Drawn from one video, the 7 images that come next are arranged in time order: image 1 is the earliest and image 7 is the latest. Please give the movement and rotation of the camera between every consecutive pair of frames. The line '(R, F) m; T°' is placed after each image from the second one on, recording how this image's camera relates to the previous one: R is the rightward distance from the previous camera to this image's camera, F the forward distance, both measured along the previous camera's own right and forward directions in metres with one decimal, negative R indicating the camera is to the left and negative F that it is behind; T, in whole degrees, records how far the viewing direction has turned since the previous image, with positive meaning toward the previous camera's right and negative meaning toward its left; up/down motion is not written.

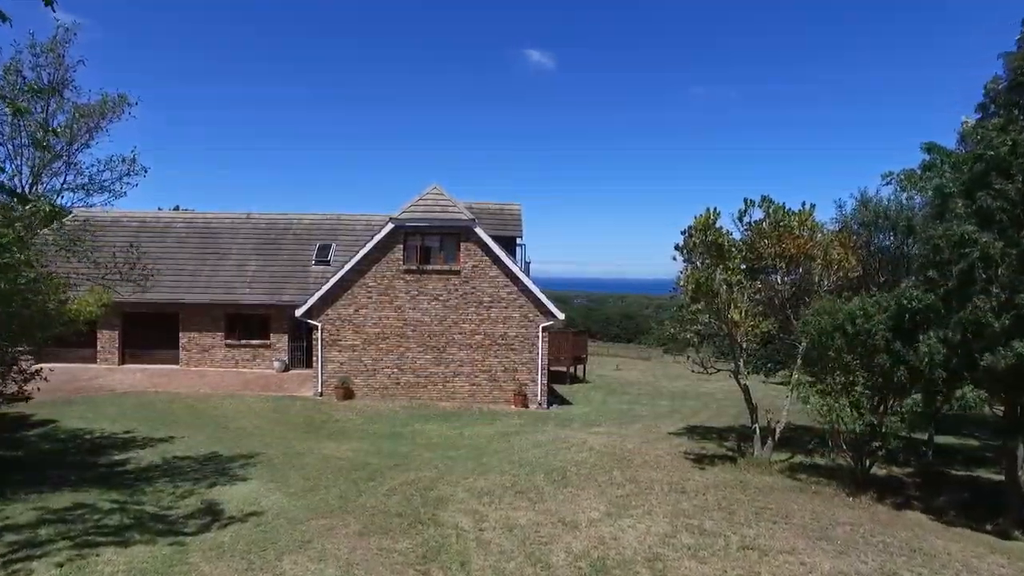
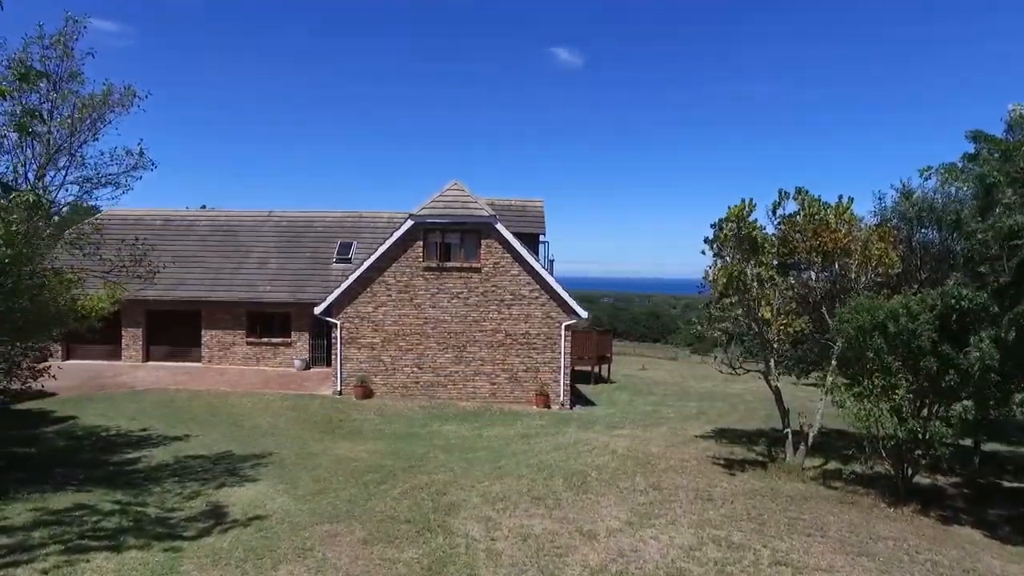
(+0.2, +0.5) m; -2°
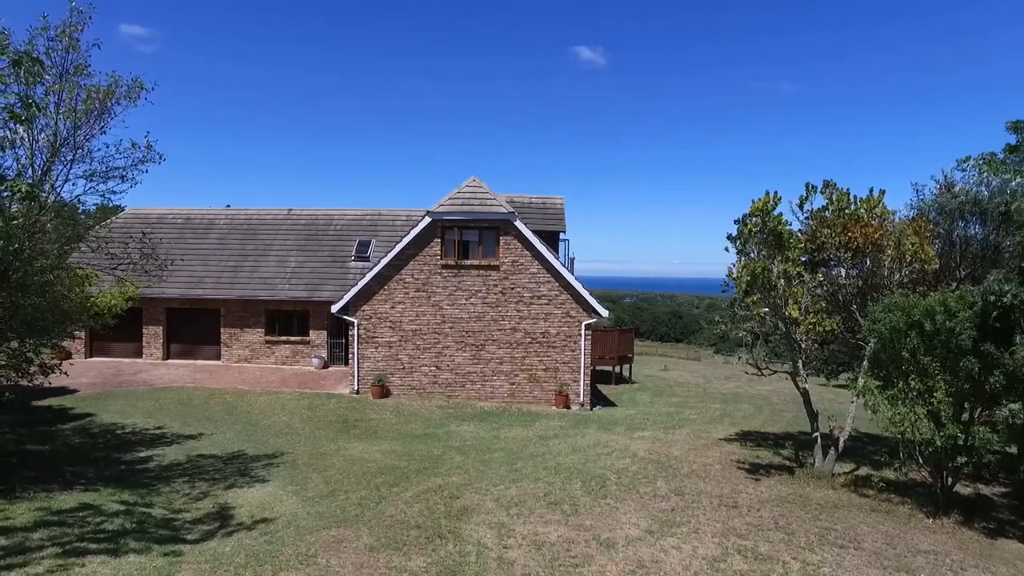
(+0.1, +0.4) m; -2°
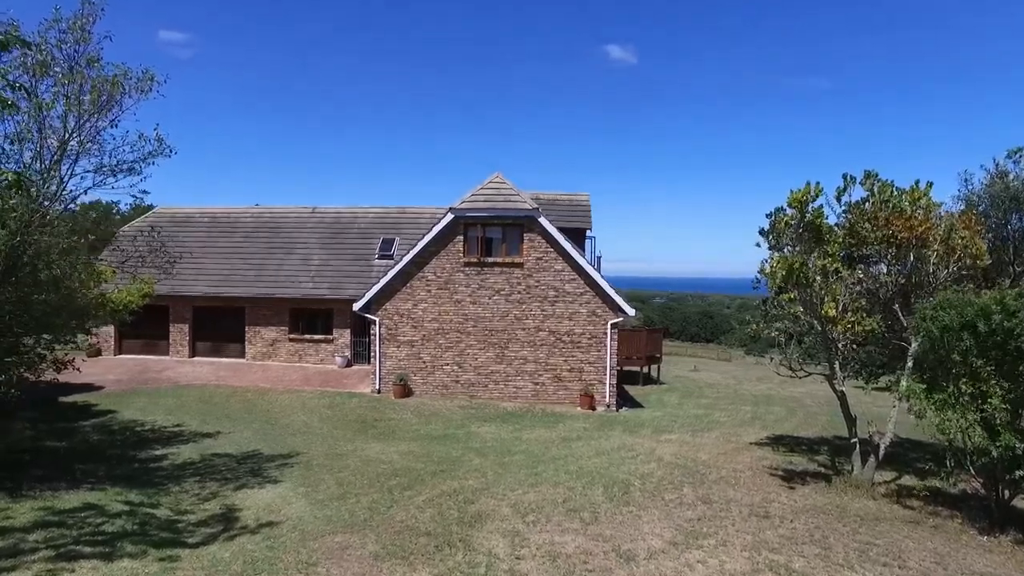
(+0.2, +0.5) m; -3°
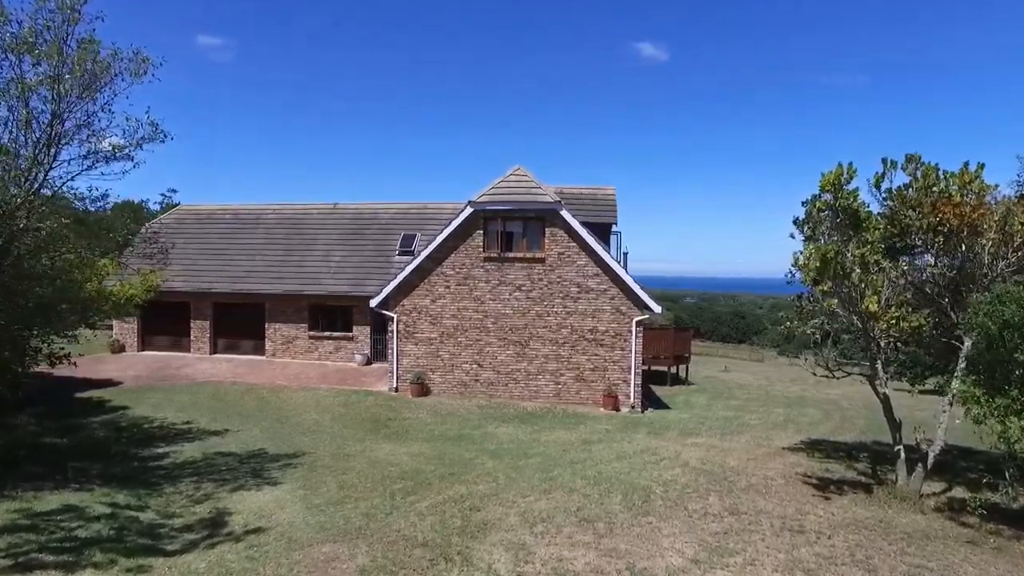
(+0.3, +0.8) m; -3°
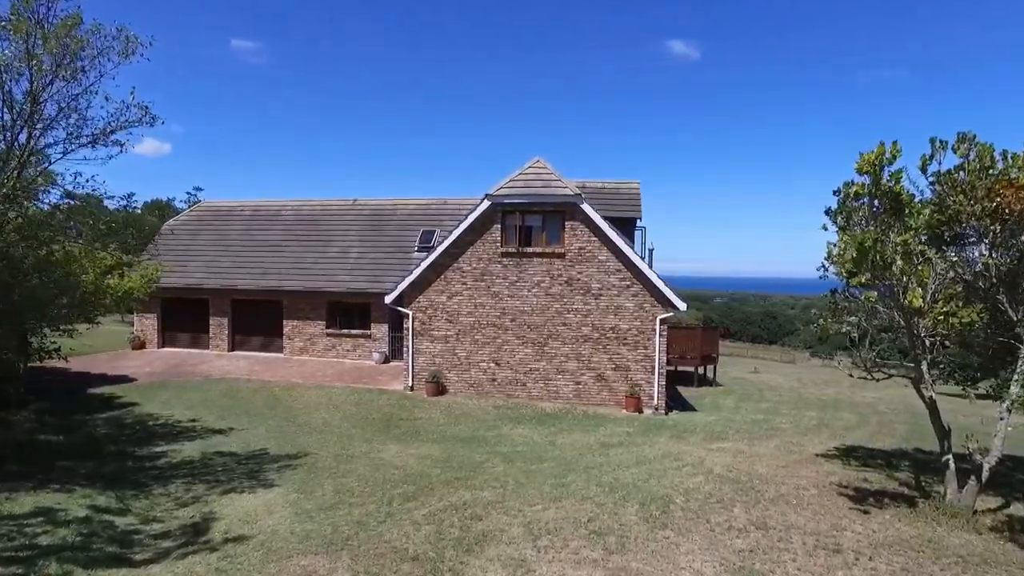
(+0.3, +0.8) m; -2°
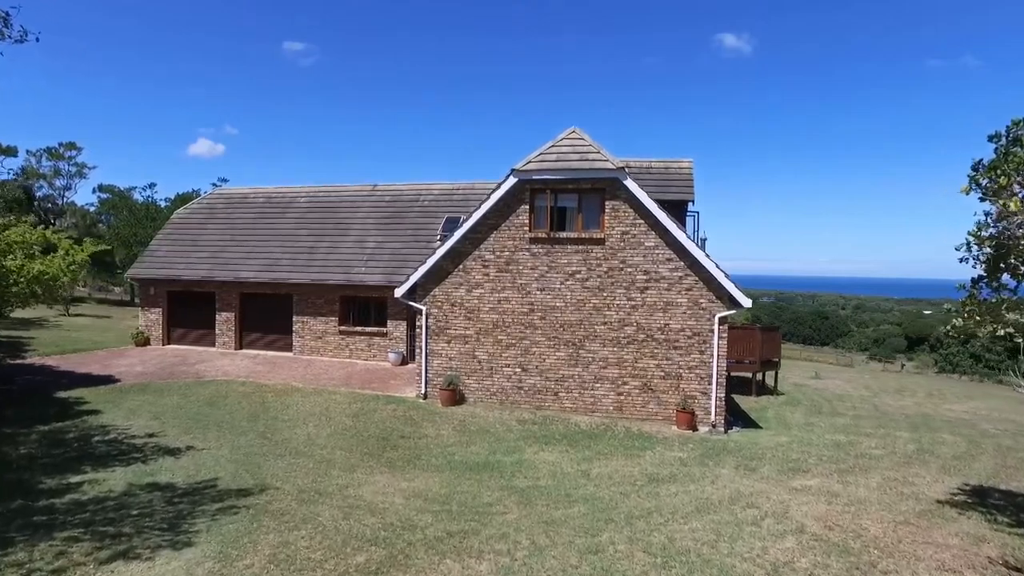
(+0.4, +3.3) m; -4°
